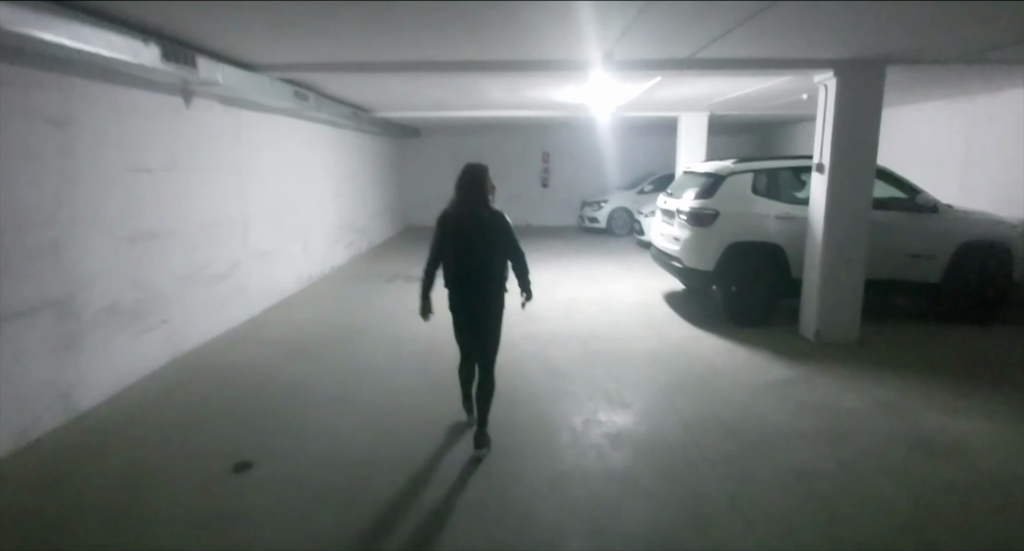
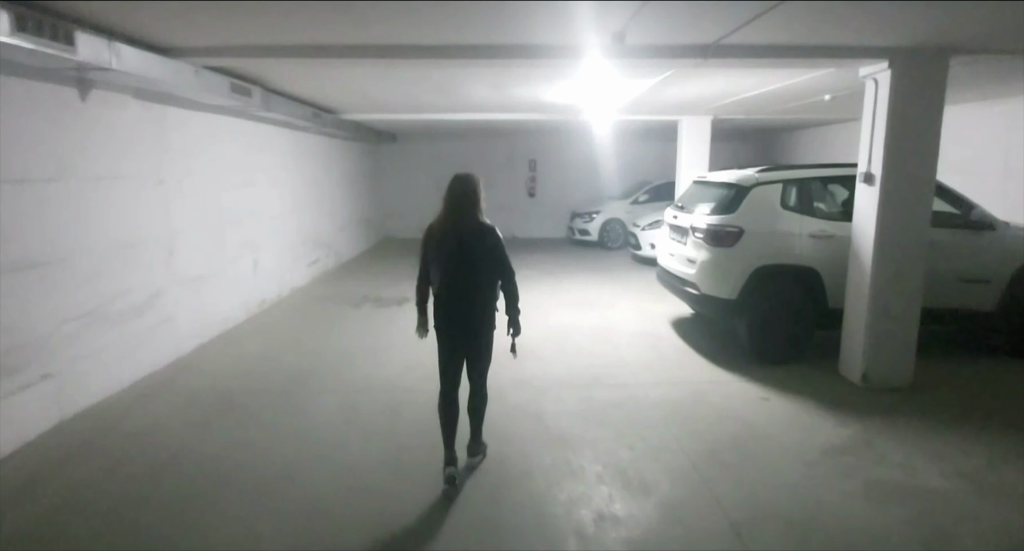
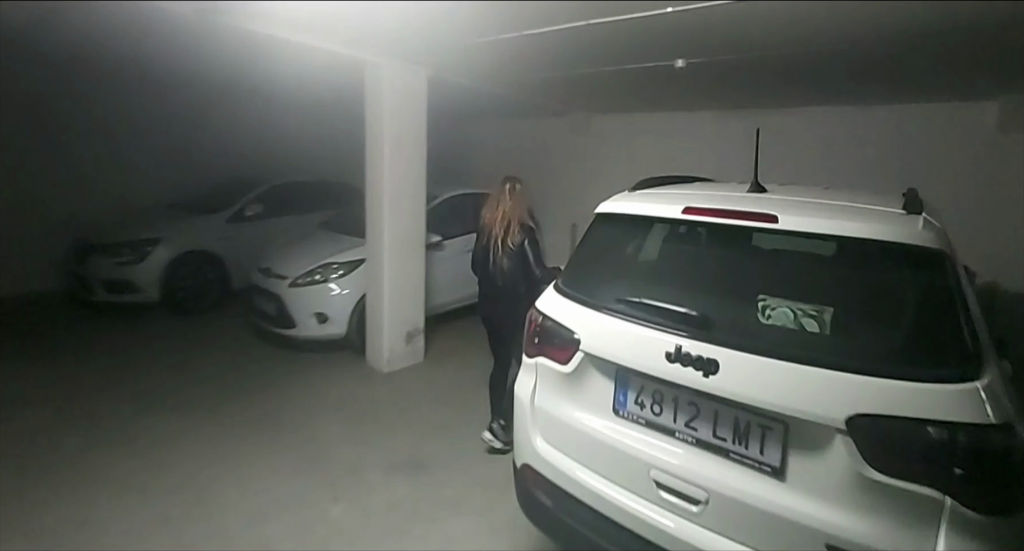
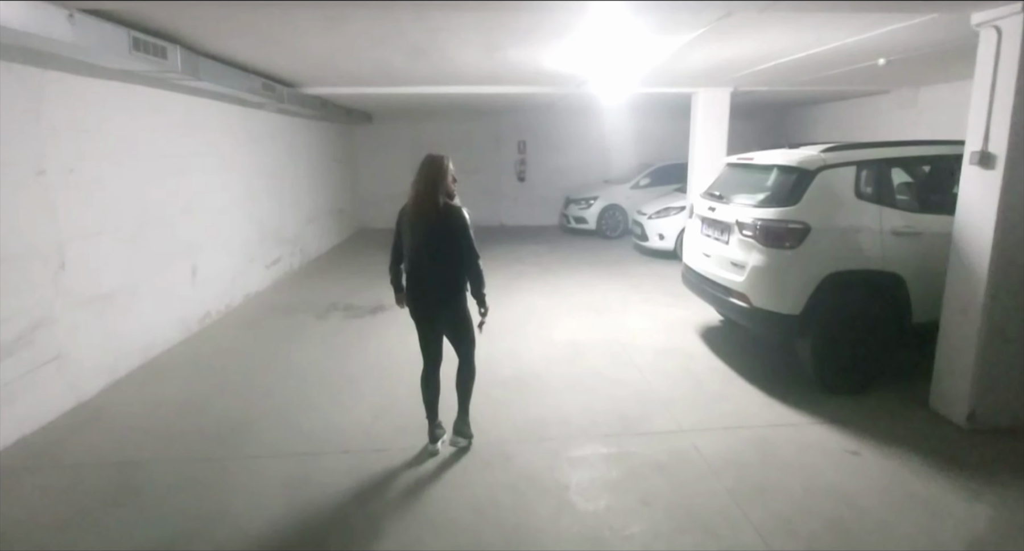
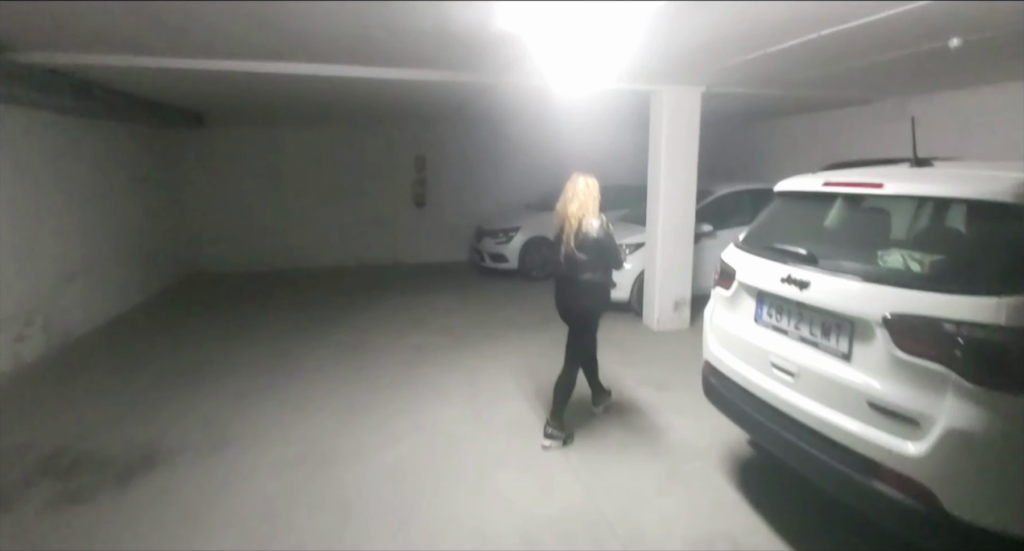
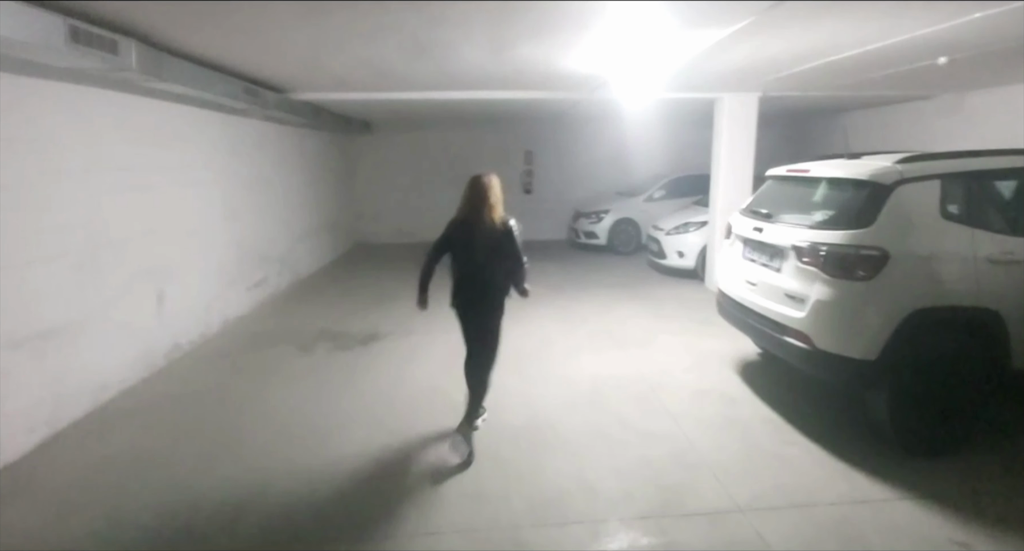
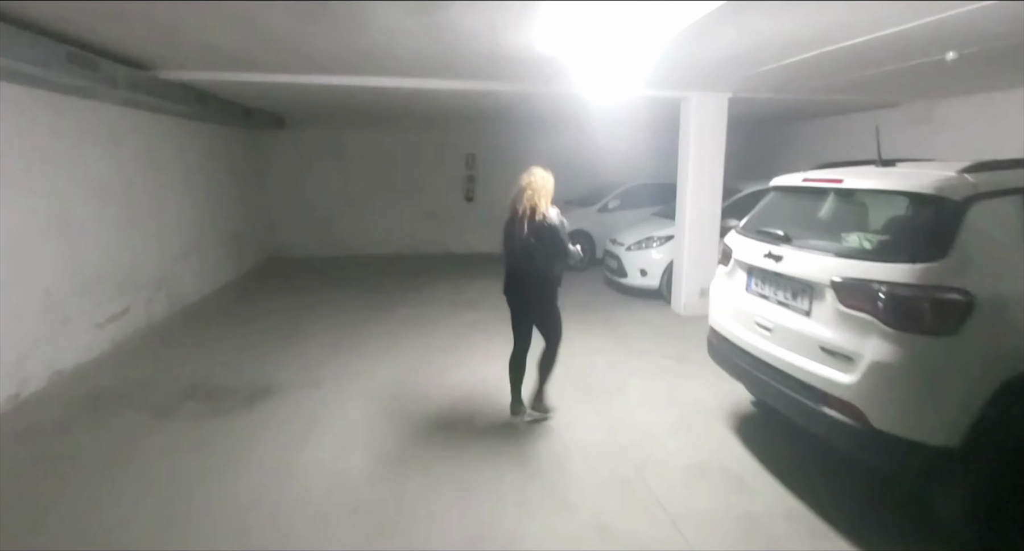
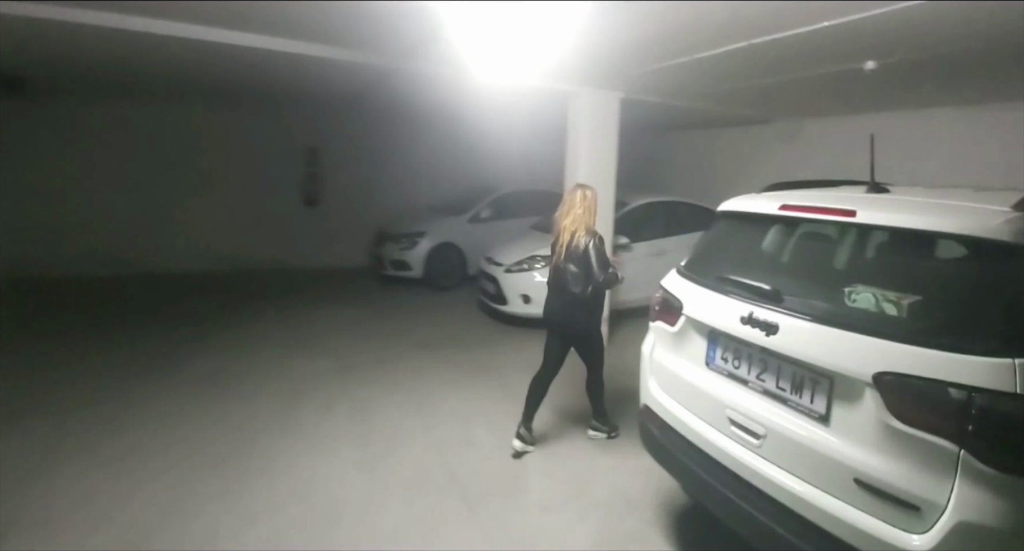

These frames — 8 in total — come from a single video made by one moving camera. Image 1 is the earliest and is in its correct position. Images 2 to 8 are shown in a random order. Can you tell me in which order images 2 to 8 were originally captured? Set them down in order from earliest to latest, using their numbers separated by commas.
2, 4, 6, 7, 5, 8, 3
